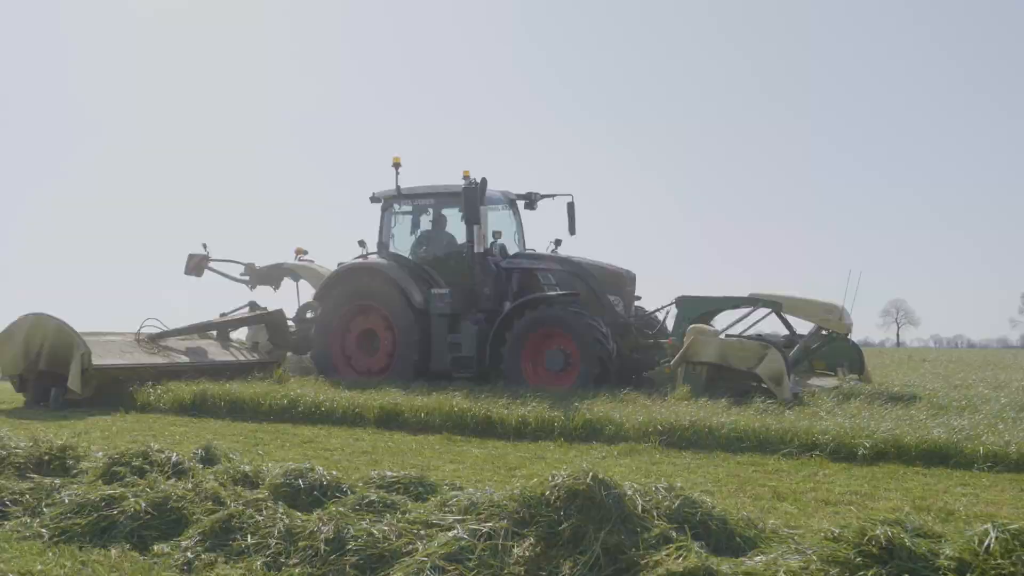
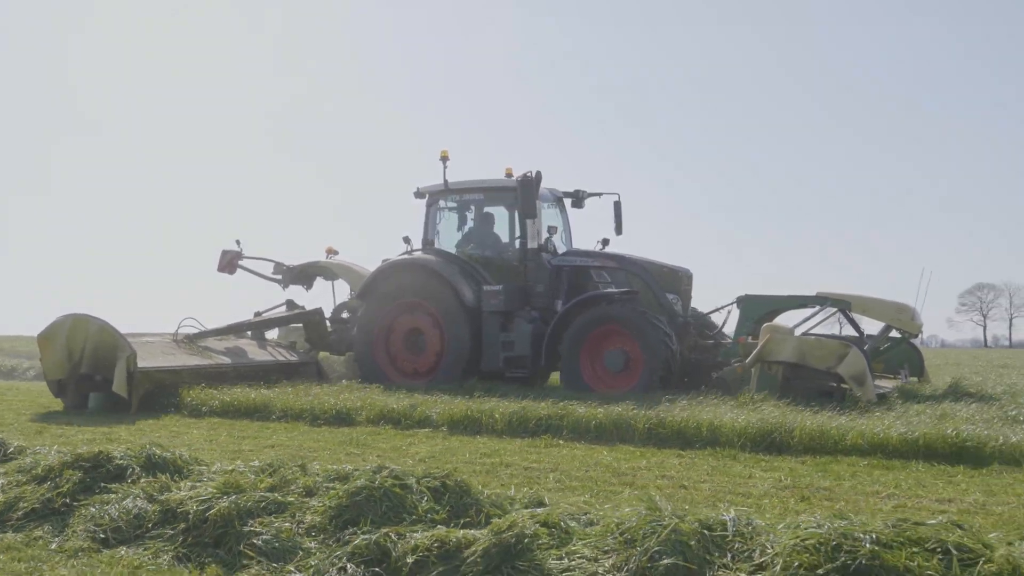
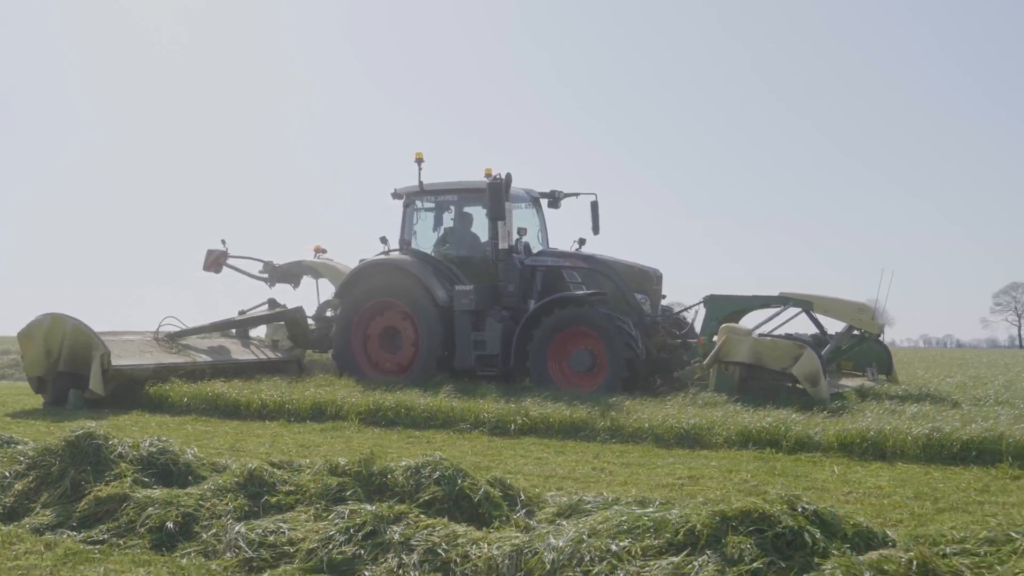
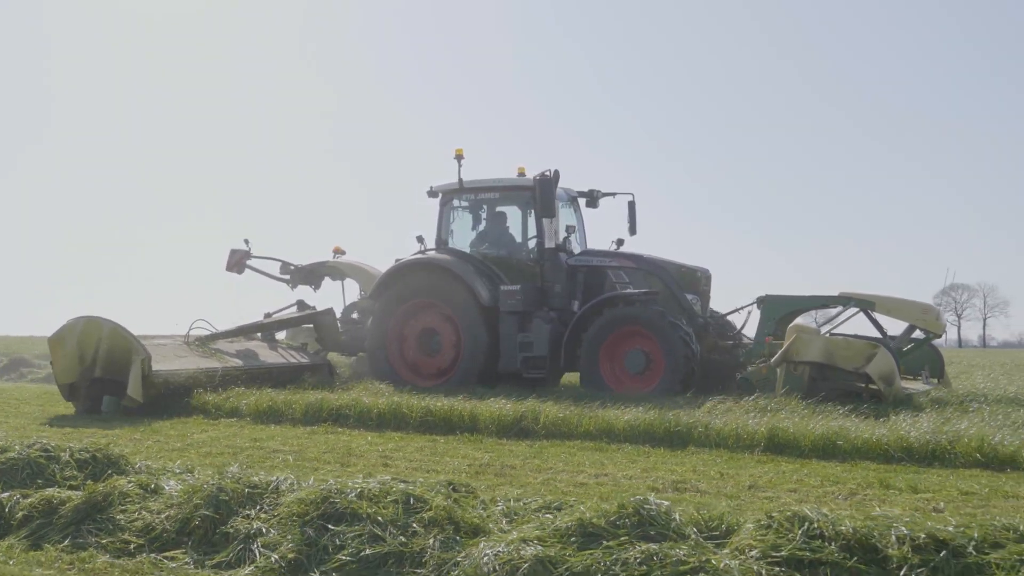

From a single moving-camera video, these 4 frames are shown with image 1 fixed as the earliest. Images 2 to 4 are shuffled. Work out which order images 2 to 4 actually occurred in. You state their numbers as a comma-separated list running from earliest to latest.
3, 2, 4
